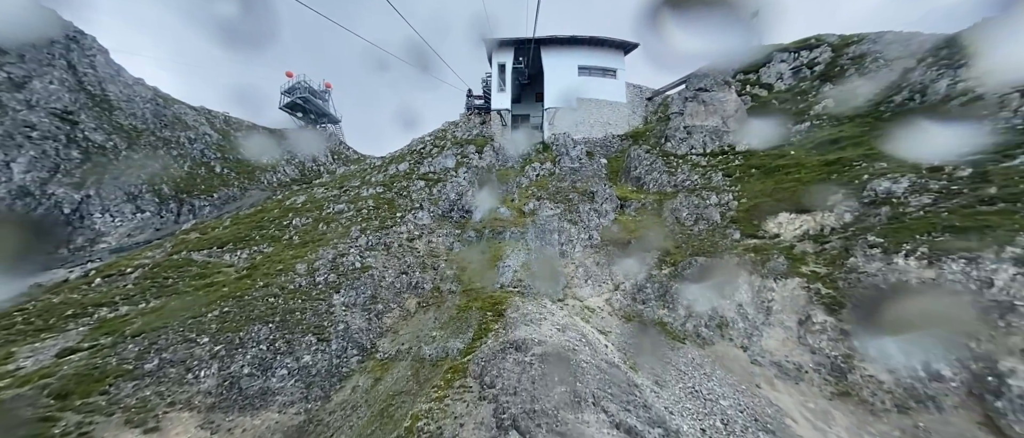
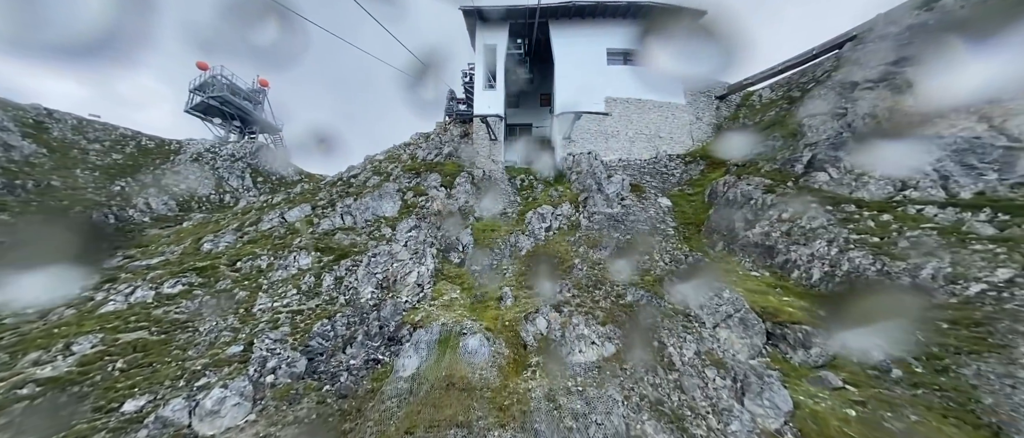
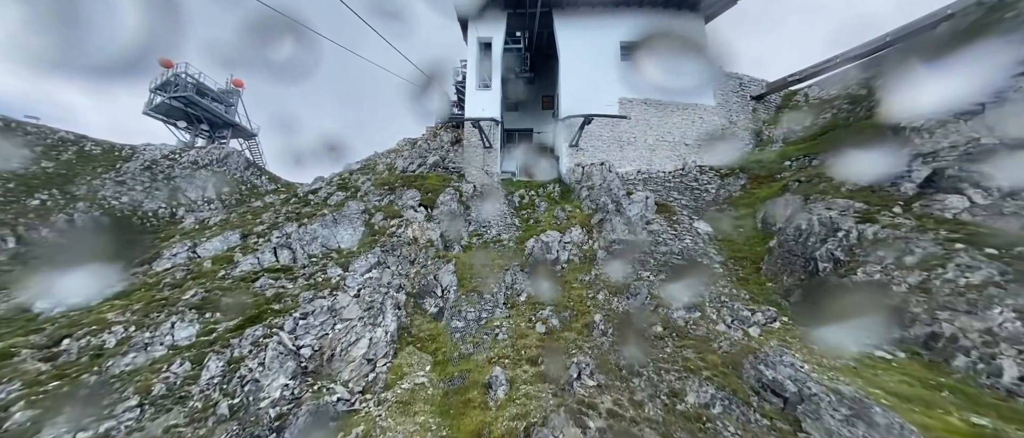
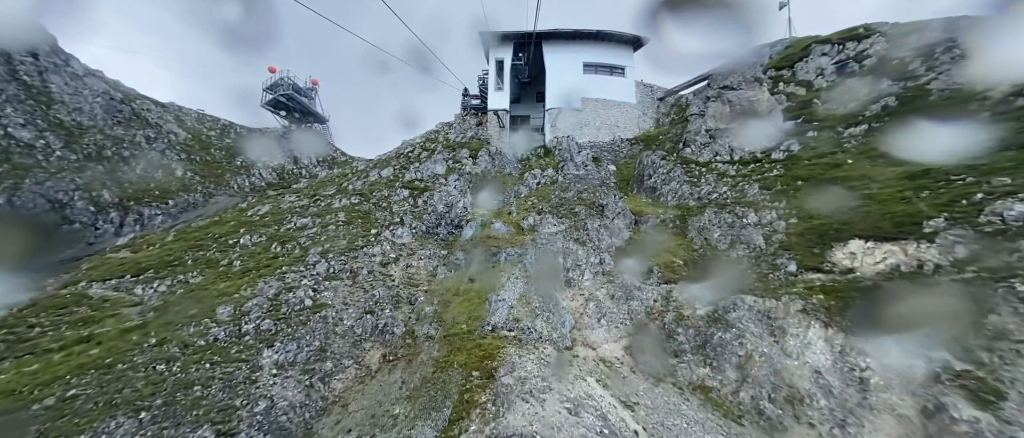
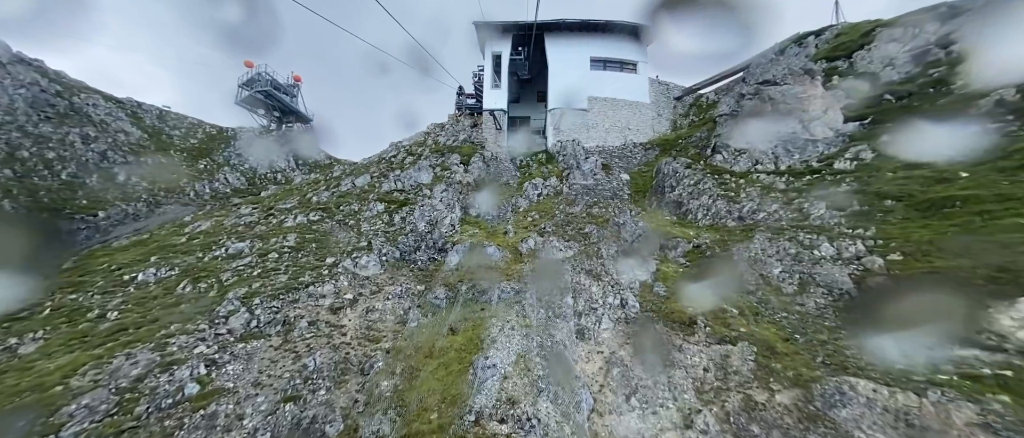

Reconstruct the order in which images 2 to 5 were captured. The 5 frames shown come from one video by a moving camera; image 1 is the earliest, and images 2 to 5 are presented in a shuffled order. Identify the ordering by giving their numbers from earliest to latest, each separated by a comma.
4, 5, 2, 3
